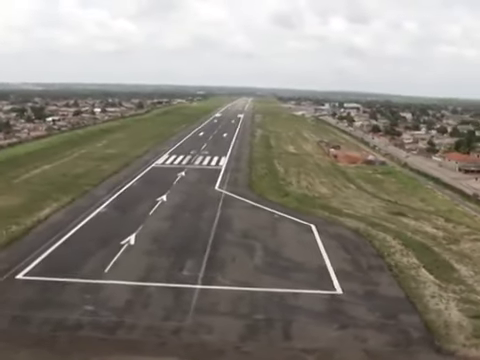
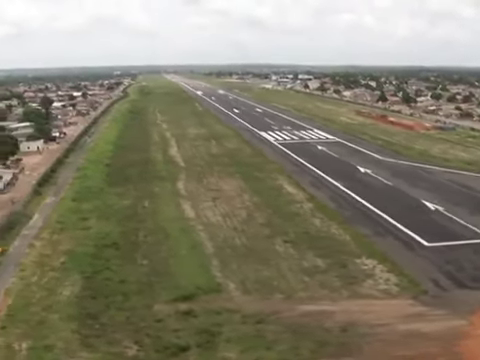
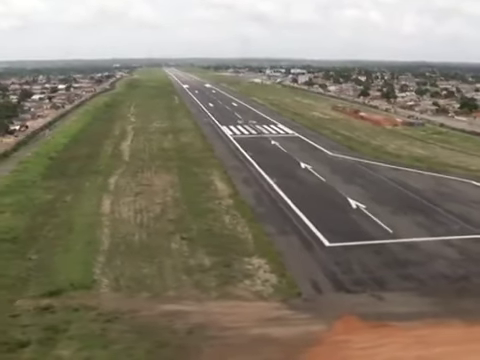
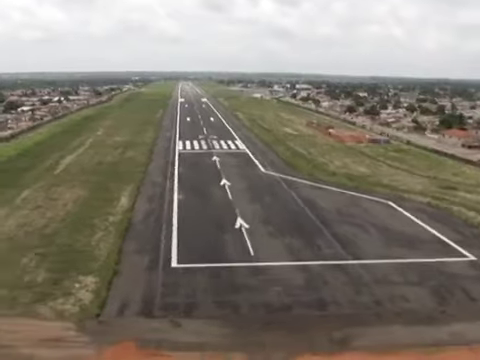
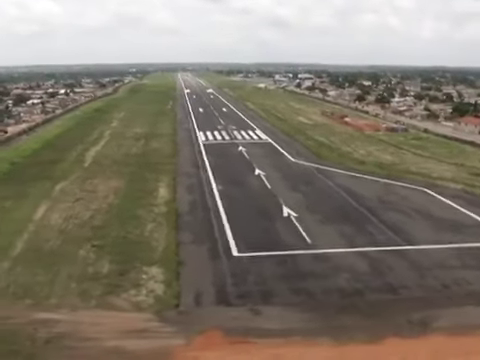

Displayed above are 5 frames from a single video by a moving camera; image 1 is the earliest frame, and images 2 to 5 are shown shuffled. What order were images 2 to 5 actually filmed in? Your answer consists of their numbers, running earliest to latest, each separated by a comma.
4, 5, 3, 2
